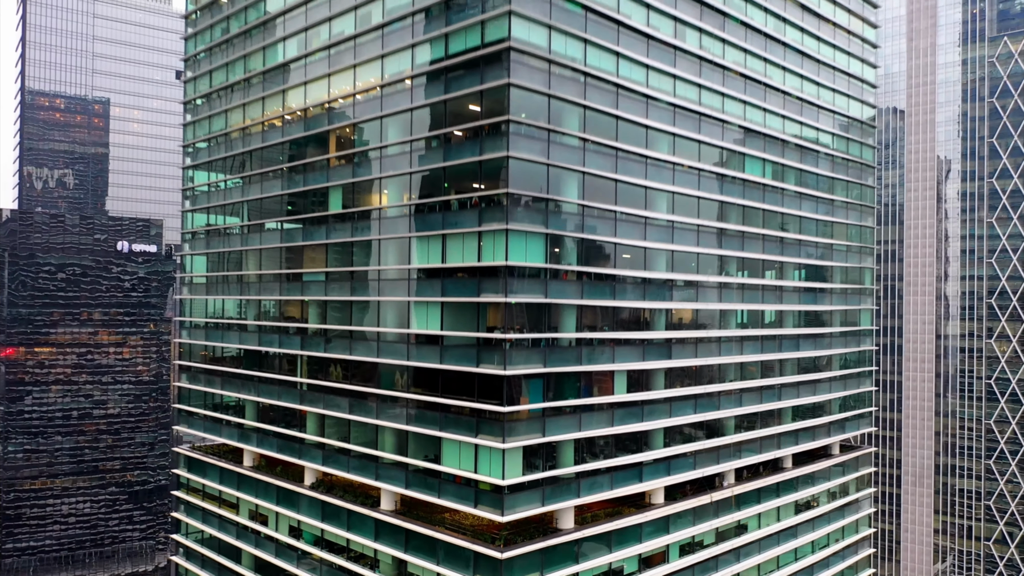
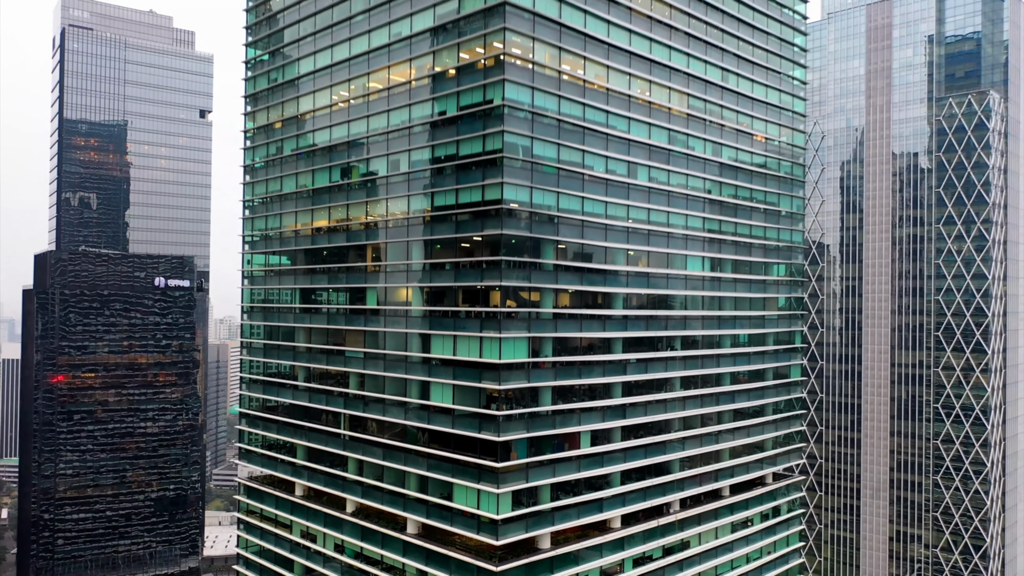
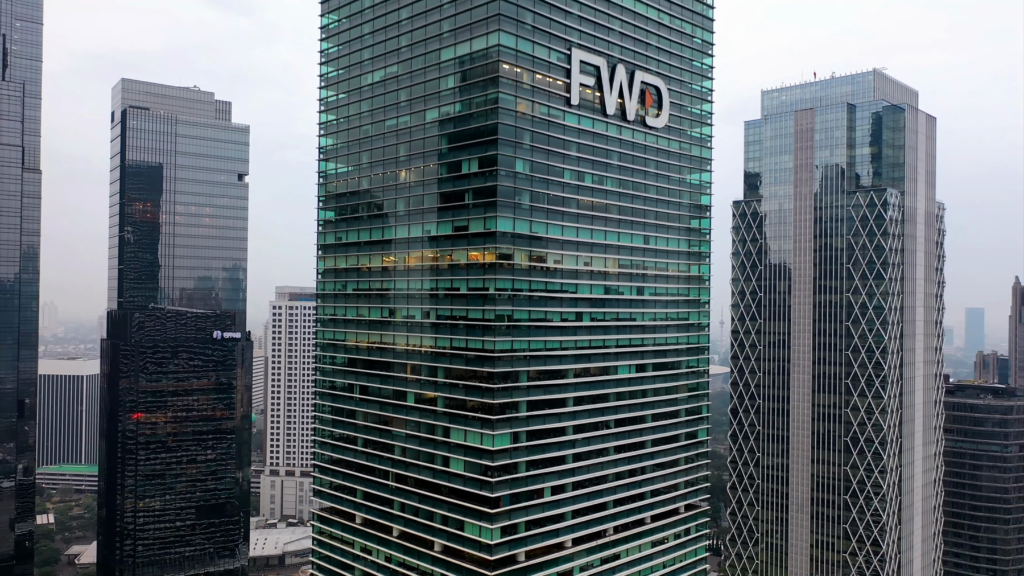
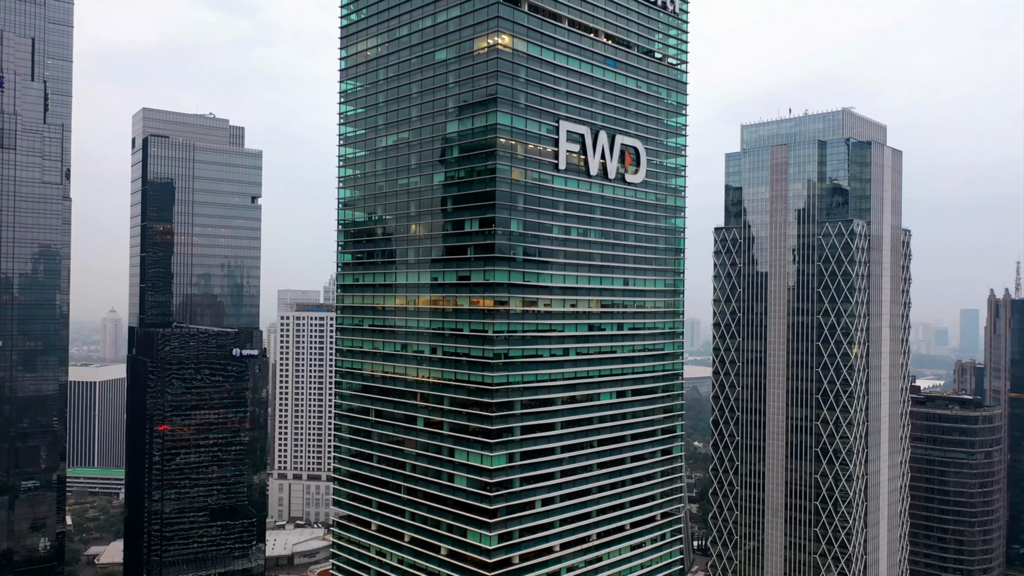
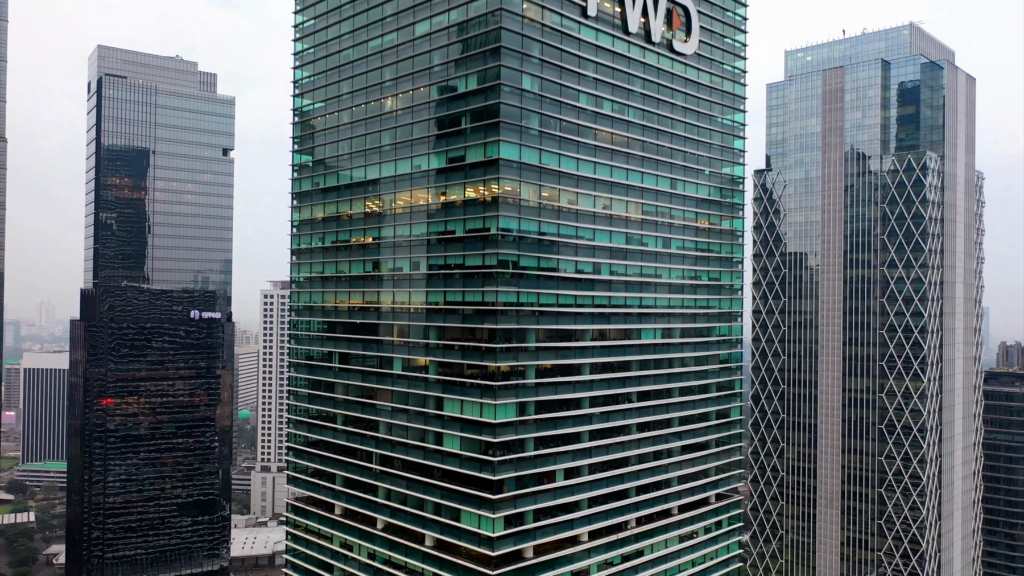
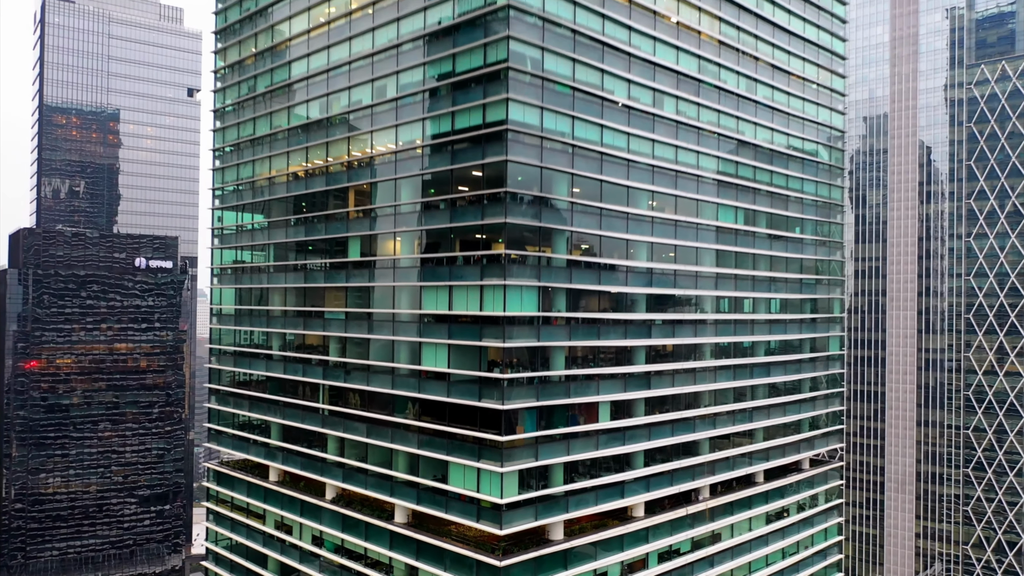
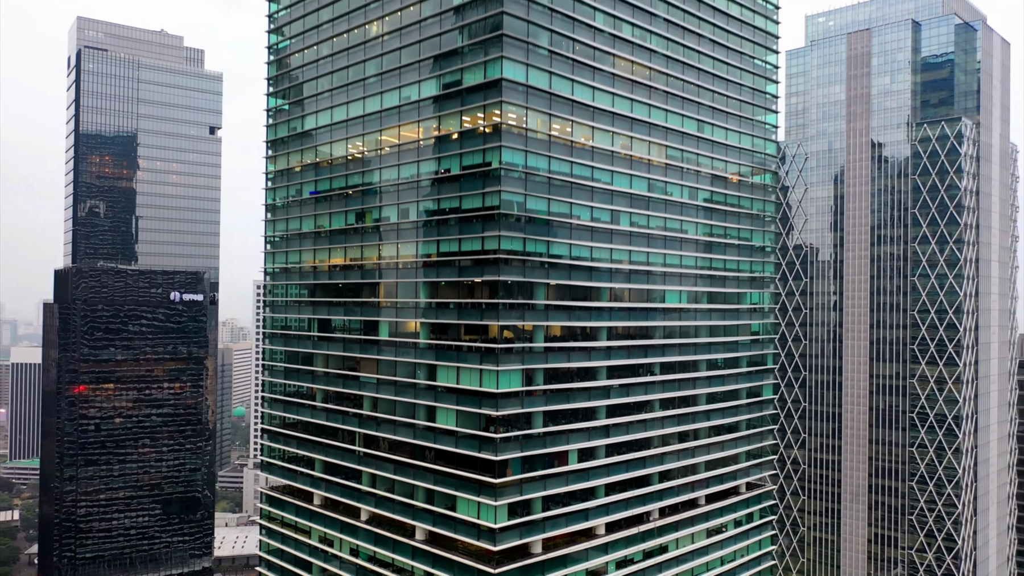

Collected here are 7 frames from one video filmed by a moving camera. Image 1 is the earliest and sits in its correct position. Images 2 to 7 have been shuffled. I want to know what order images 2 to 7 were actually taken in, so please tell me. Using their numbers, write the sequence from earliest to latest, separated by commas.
6, 2, 7, 5, 3, 4
